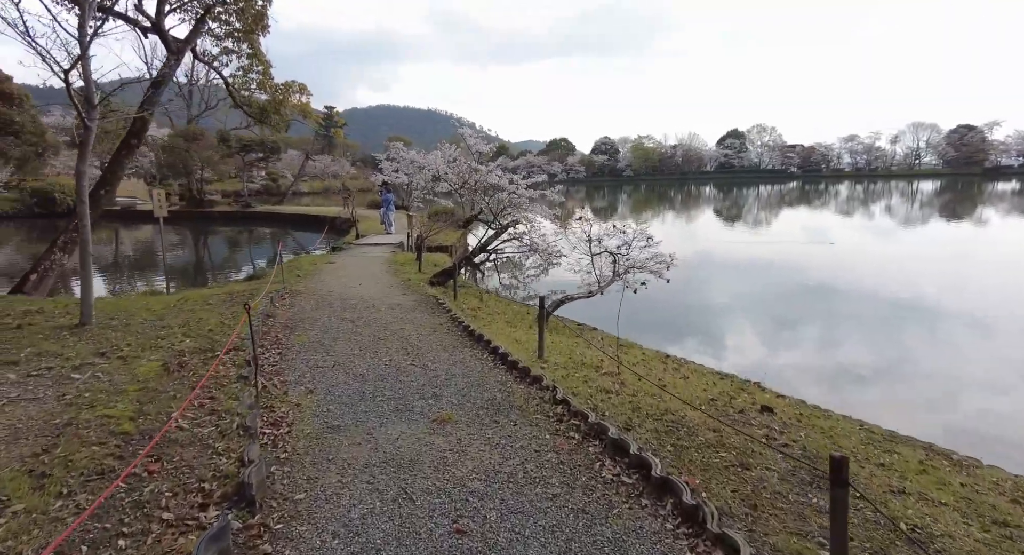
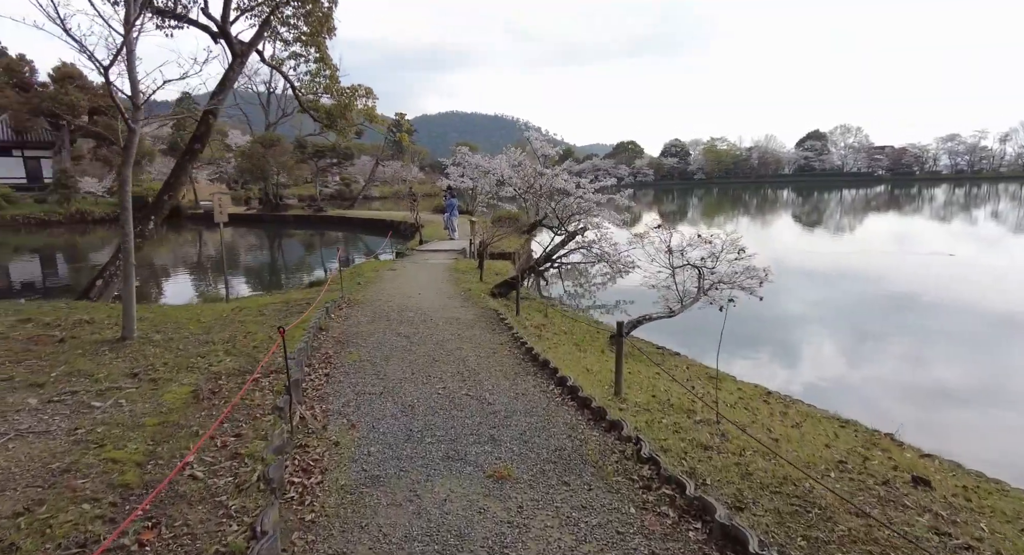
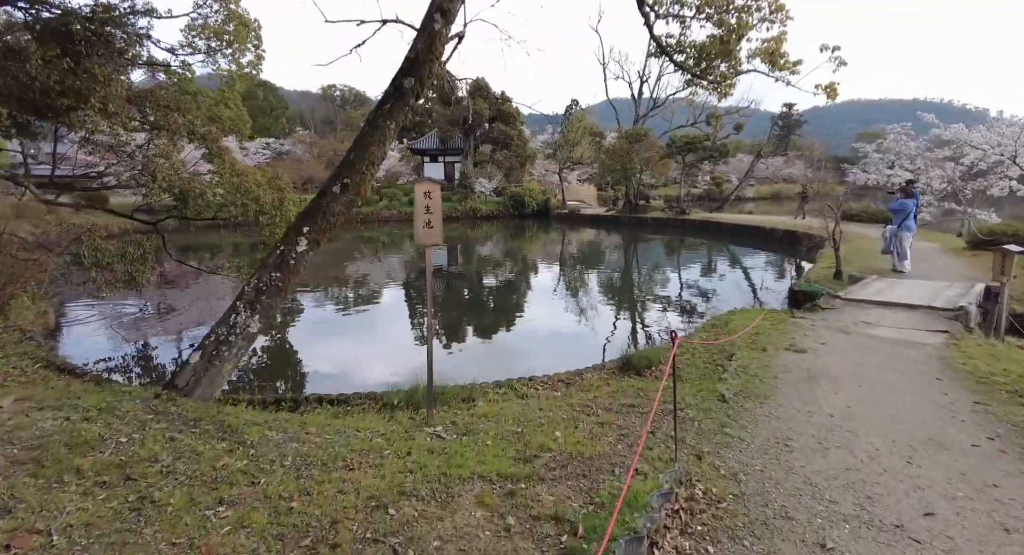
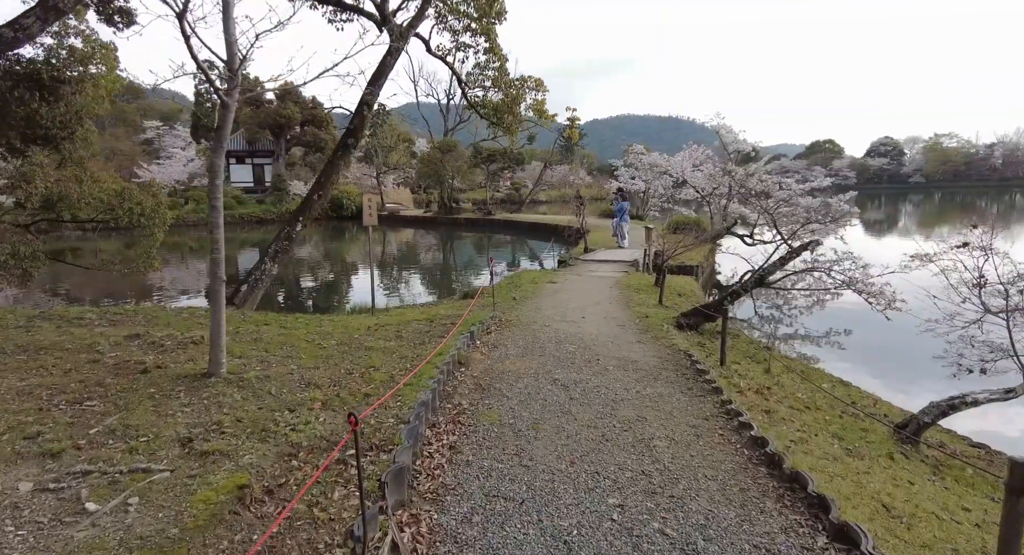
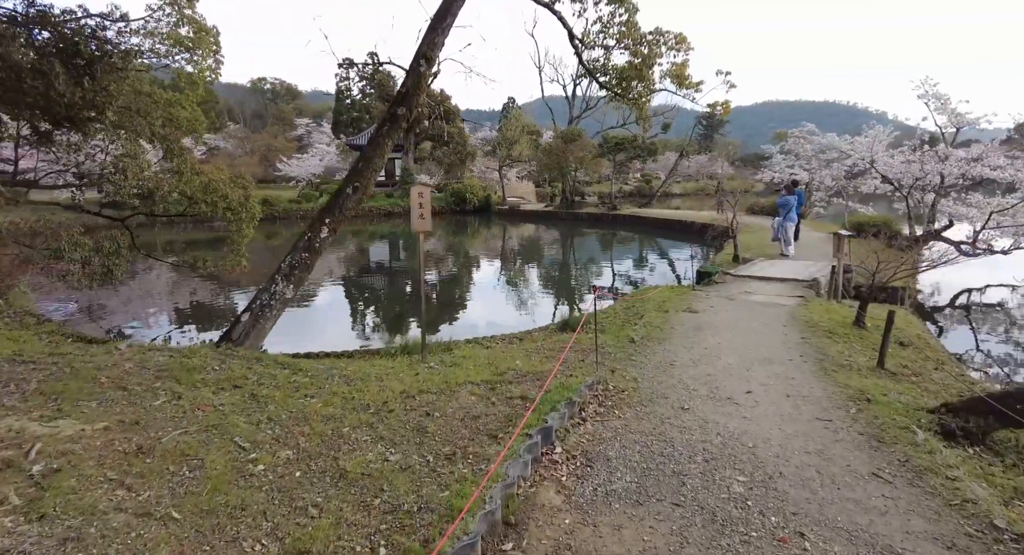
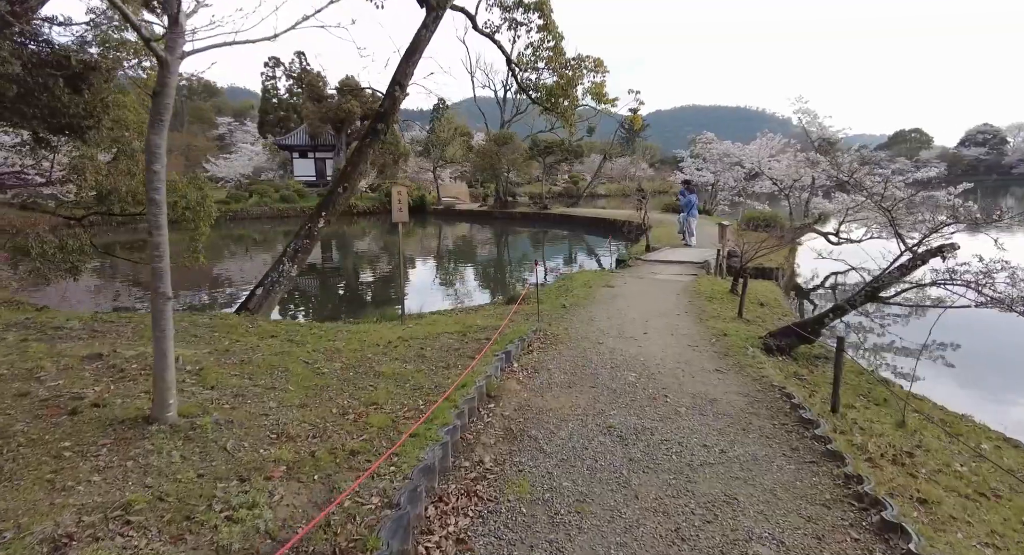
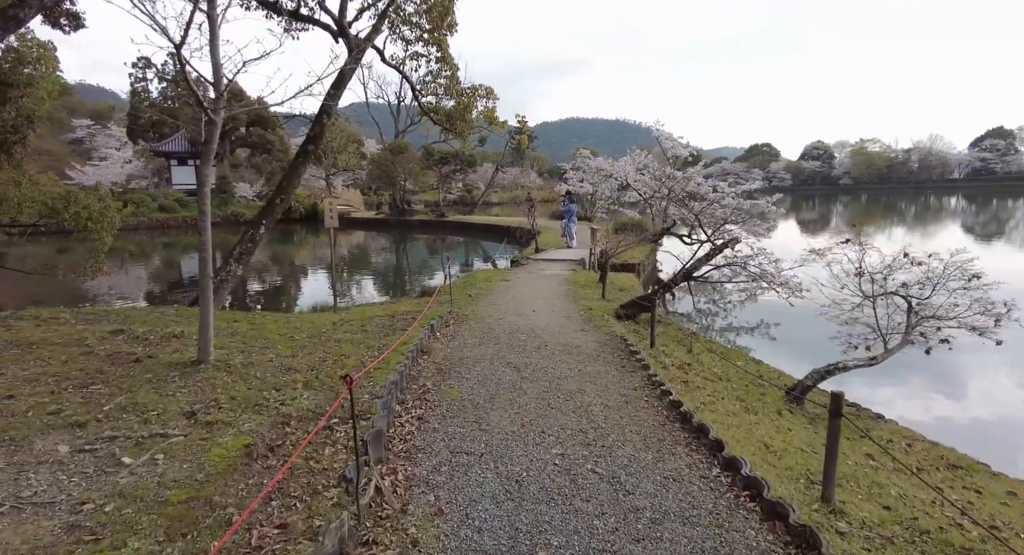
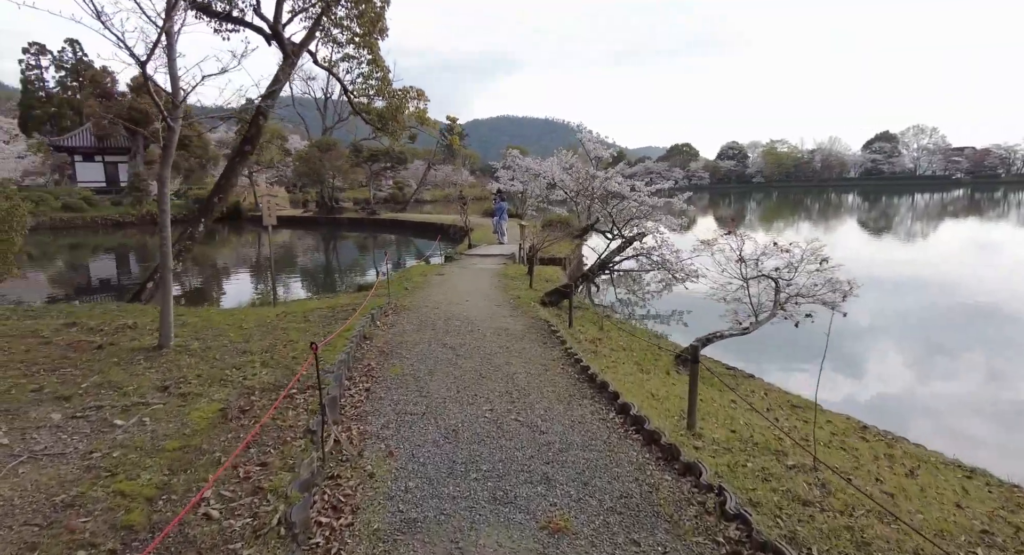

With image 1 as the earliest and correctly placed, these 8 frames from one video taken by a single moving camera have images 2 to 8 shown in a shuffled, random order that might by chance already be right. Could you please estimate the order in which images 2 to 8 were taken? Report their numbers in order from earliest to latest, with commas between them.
2, 8, 7, 4, 6, 5, 3
